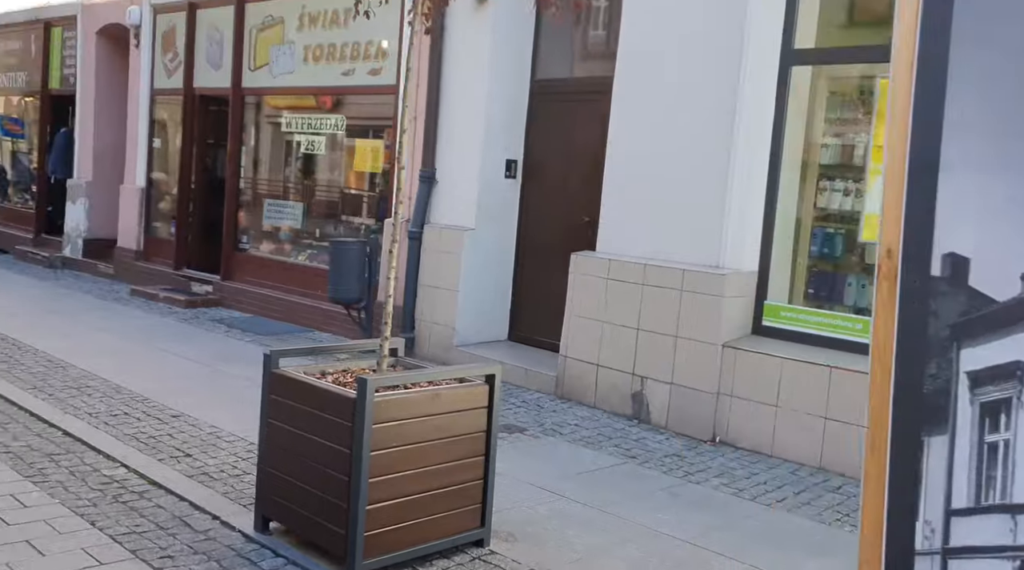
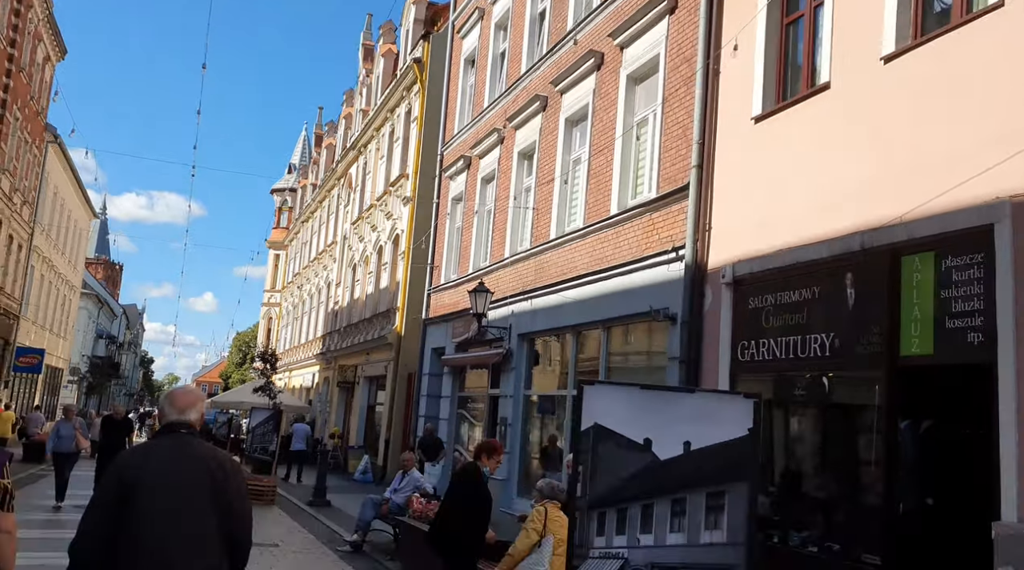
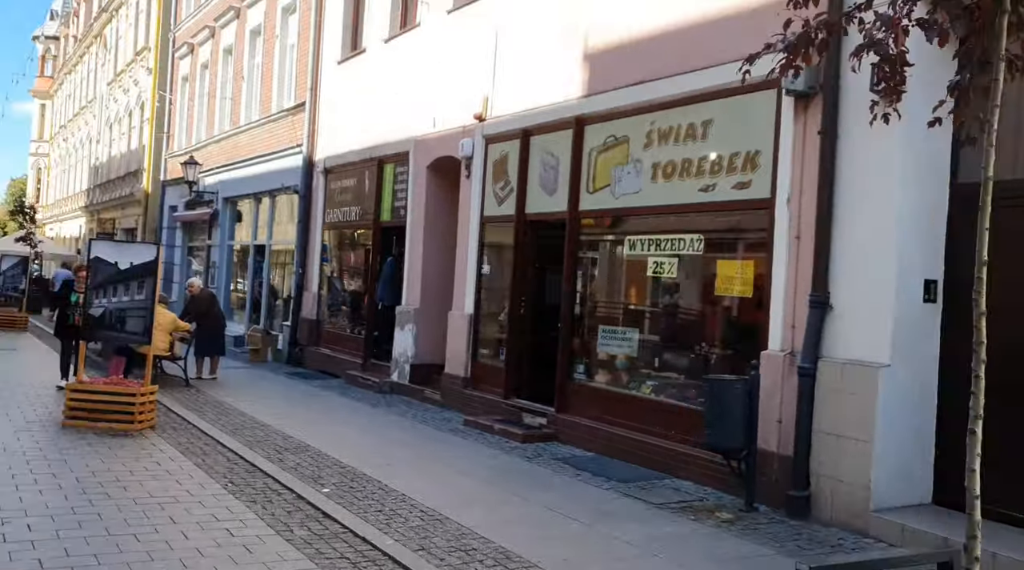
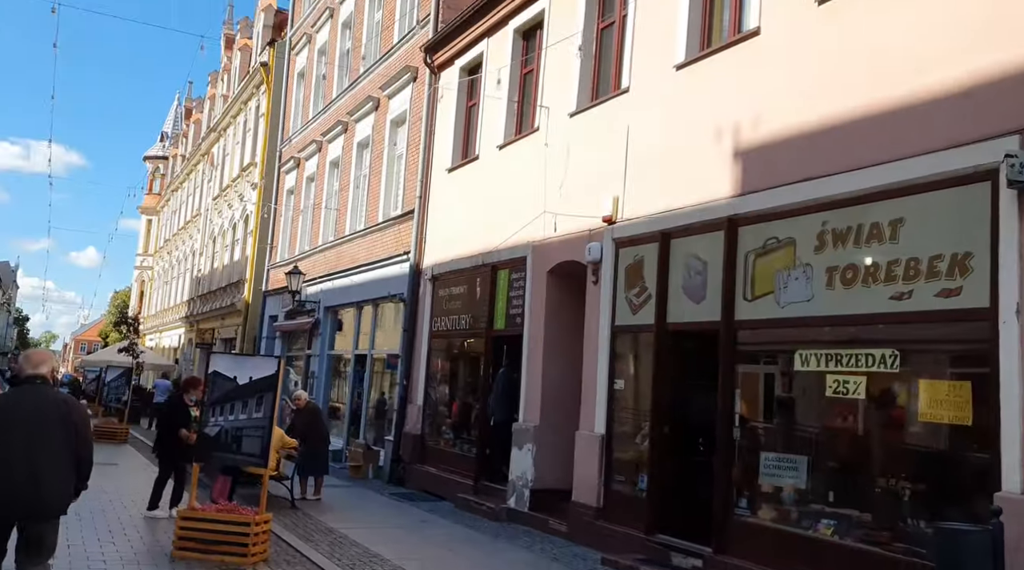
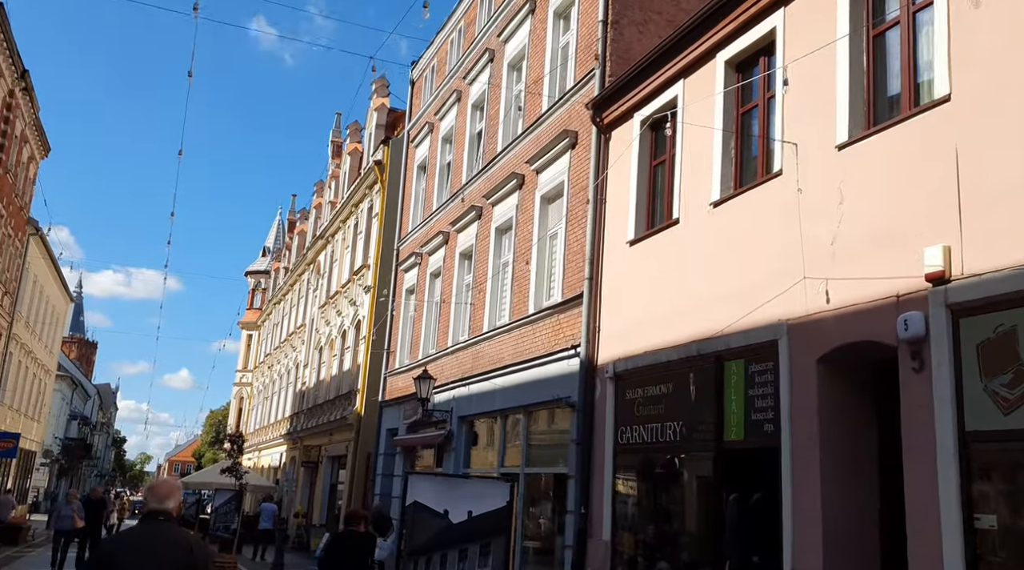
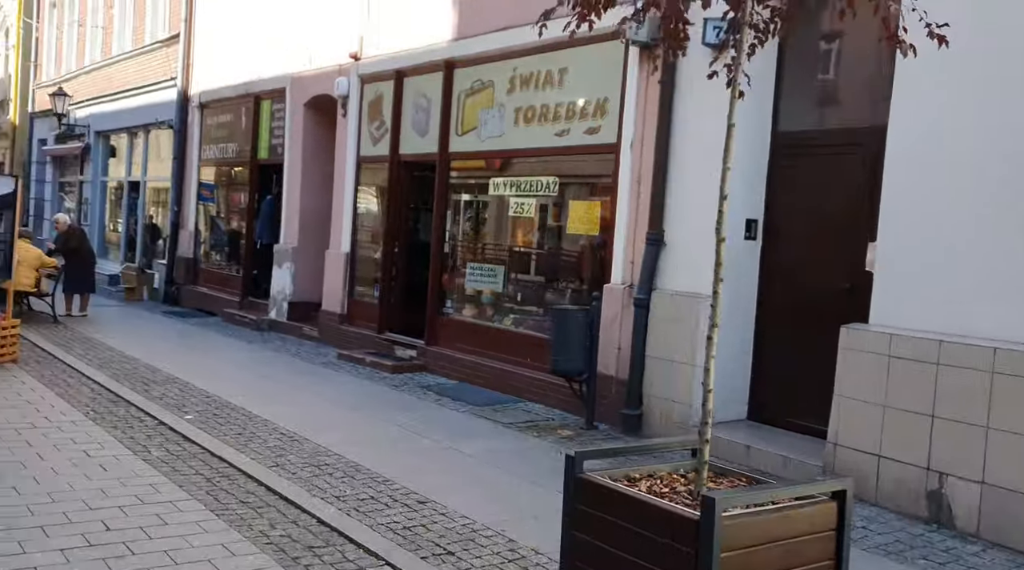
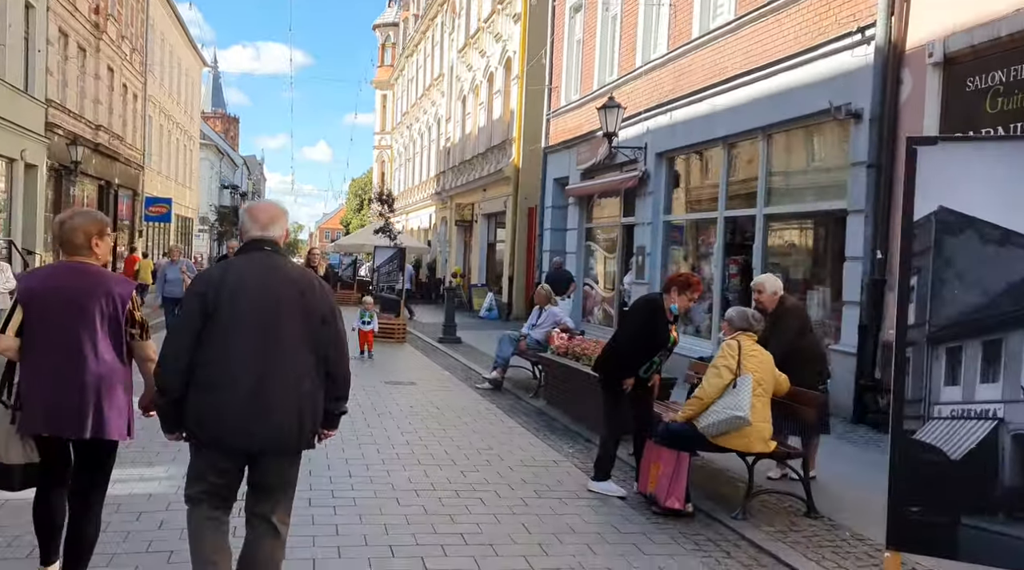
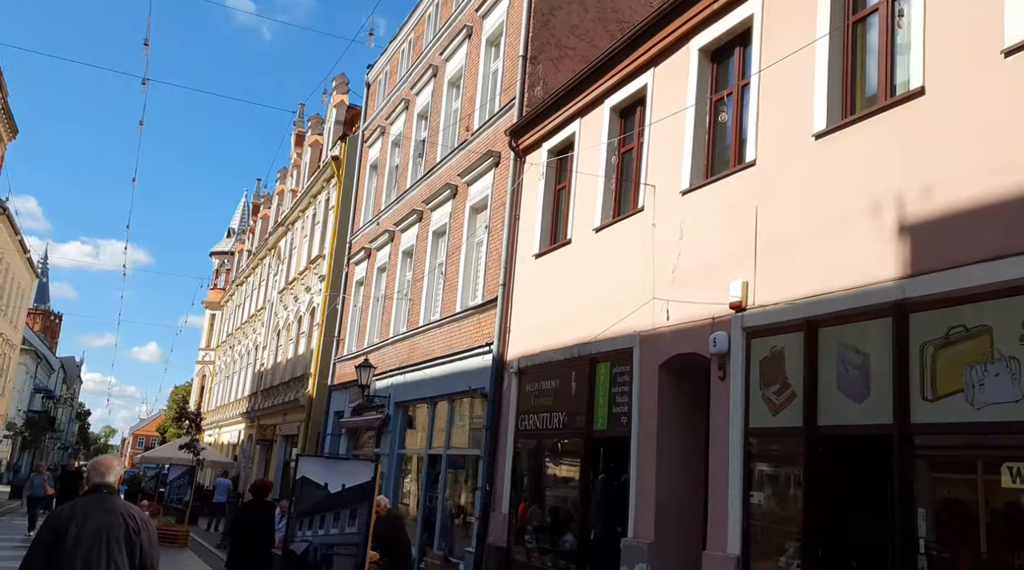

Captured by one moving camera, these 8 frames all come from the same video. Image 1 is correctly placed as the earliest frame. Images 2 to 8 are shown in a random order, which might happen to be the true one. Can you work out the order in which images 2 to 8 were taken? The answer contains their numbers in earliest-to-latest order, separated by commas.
6, 3, 4, 8, 5, 2, 7
